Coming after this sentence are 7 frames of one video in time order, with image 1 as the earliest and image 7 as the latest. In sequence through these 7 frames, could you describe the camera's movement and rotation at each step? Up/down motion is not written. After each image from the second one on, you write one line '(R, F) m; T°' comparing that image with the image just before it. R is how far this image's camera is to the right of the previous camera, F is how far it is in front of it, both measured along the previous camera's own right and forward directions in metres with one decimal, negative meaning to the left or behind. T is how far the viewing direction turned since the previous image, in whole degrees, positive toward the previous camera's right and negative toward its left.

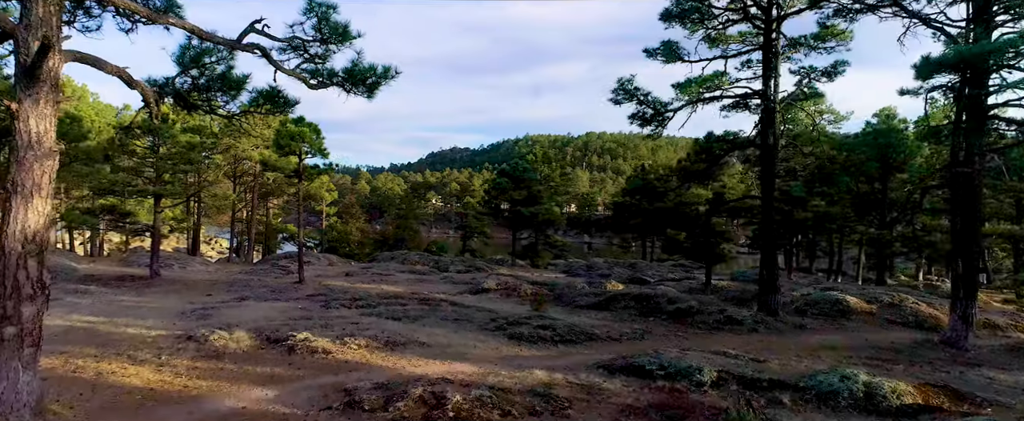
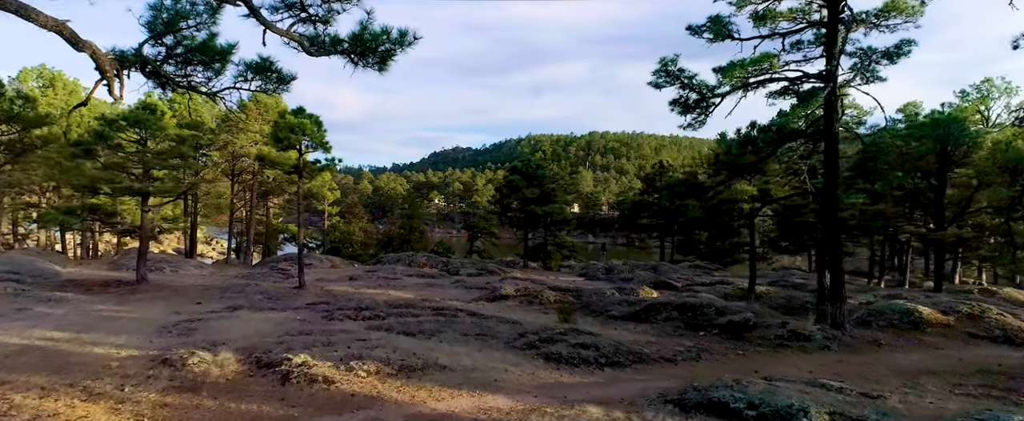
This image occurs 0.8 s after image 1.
(-0.5, +1.7) m; 0°
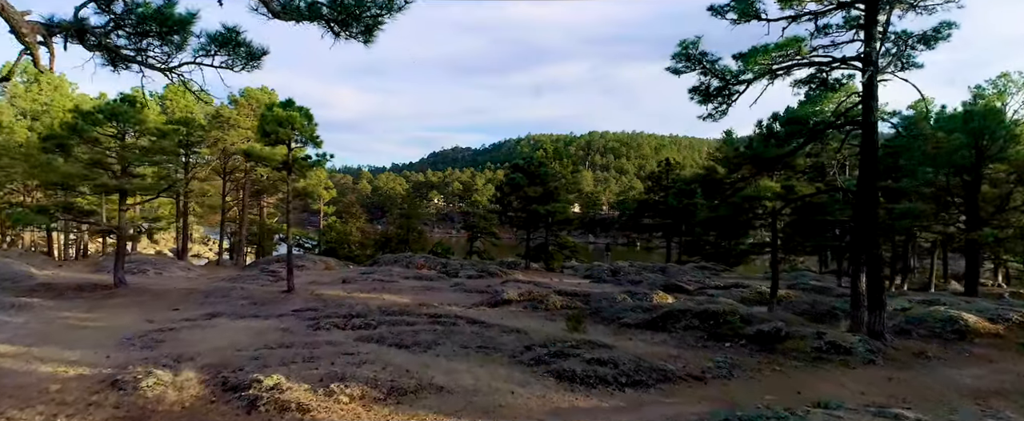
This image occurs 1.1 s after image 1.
(-0.1, +1.1) m; 0°
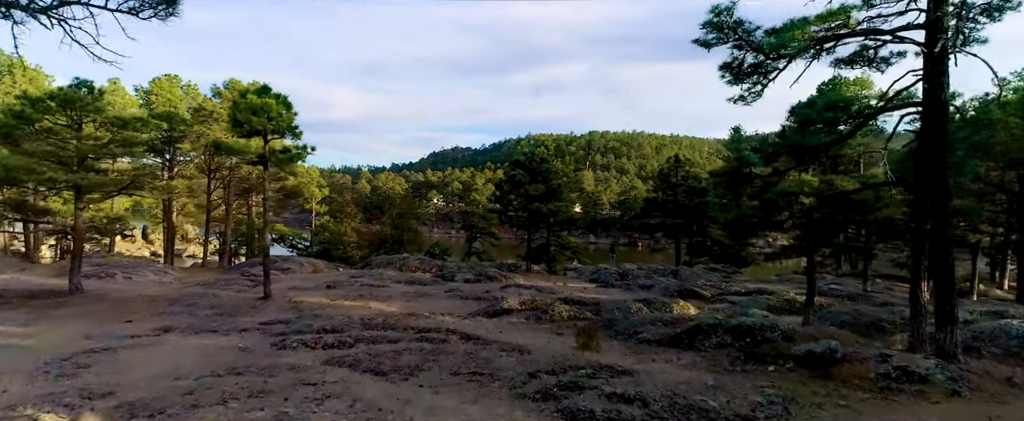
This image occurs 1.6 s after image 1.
(0.0, +1.7) m; 0°
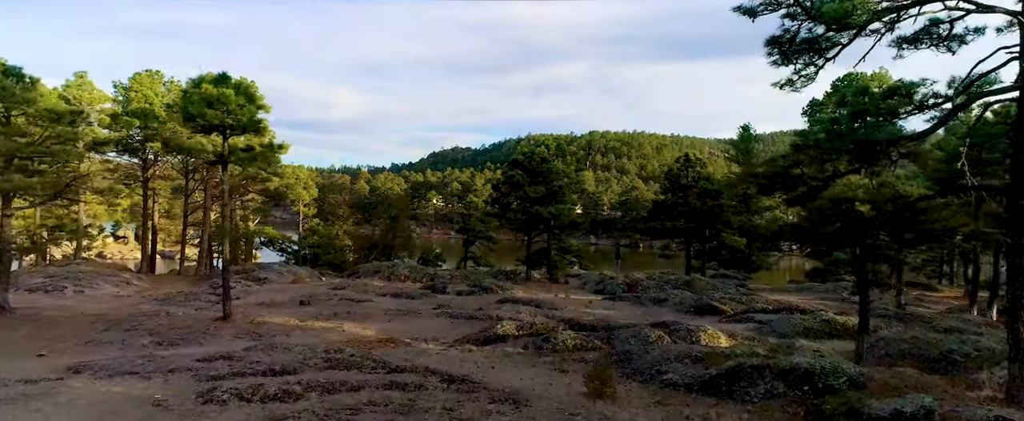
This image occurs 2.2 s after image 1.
(+0.1, +2.1) m; 0°
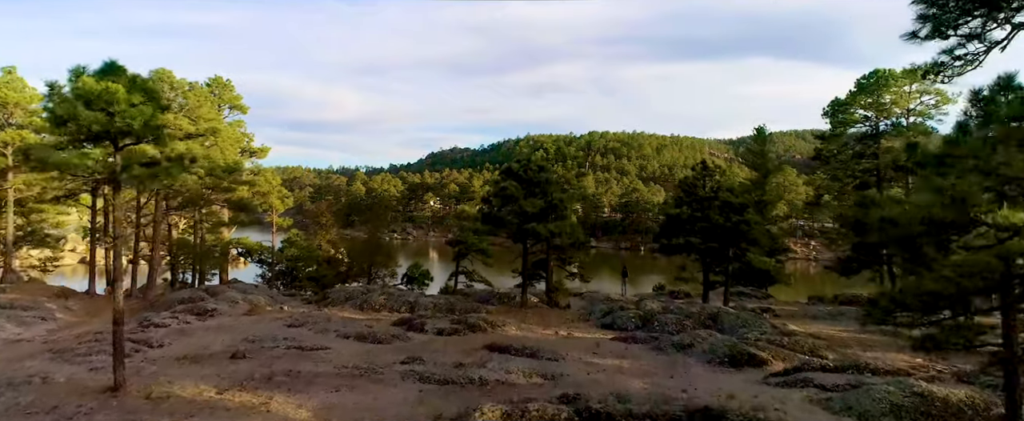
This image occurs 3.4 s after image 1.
(+0.2, +3.5) m; 0°
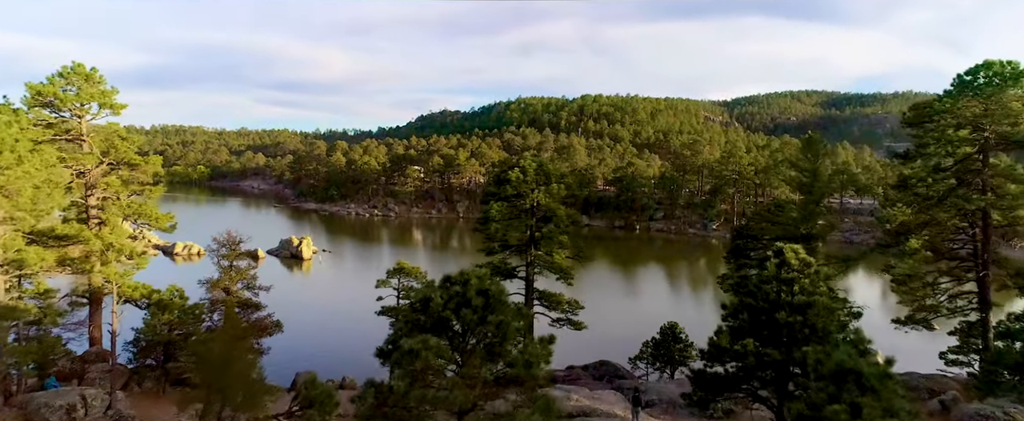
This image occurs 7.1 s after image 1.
(+1.3, +11.3) m; +1°
